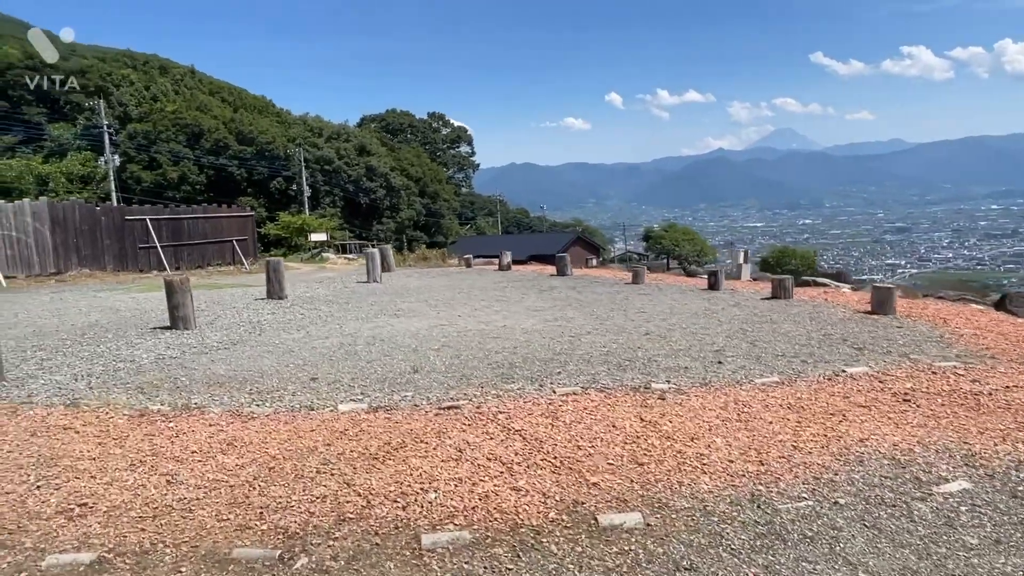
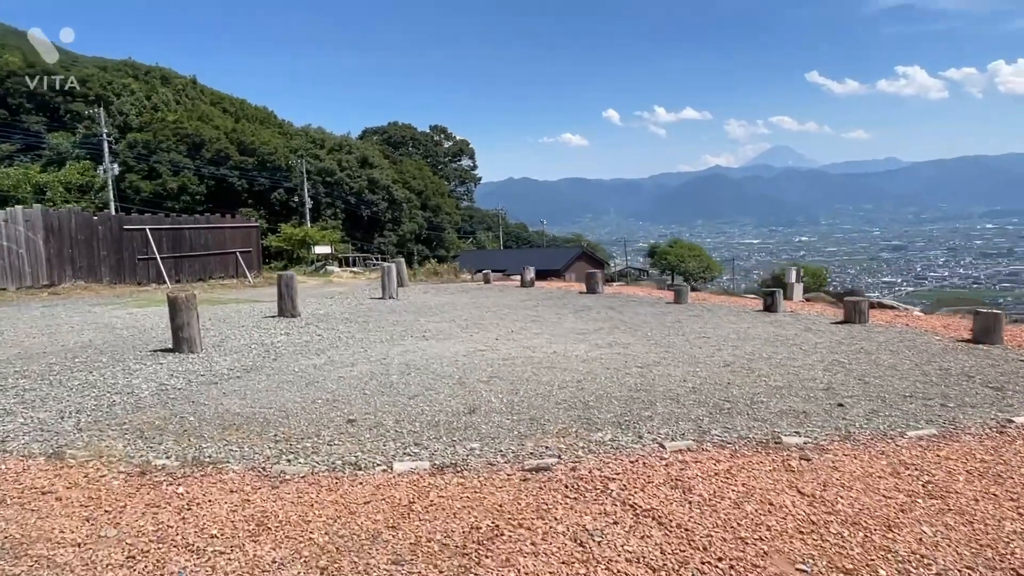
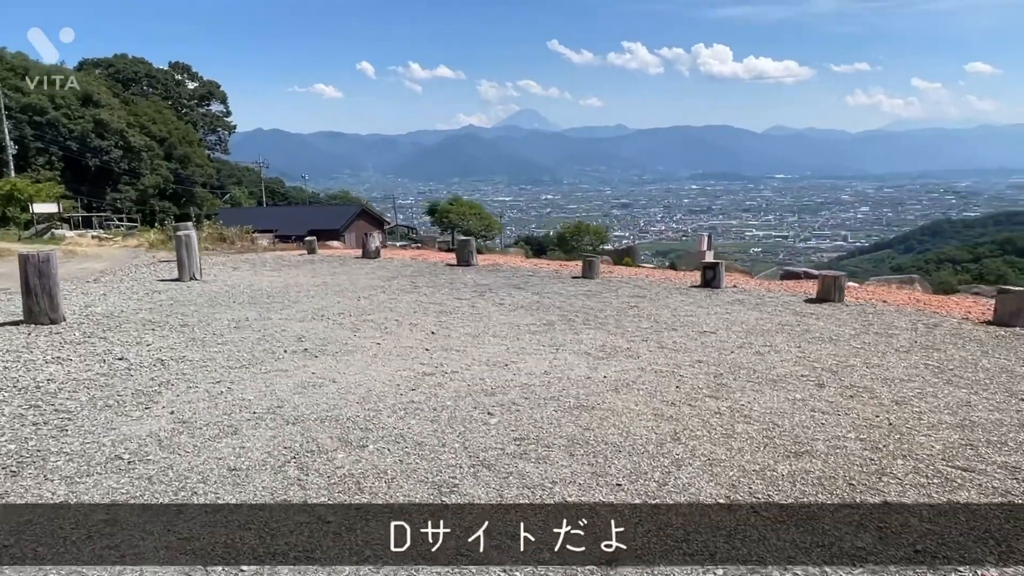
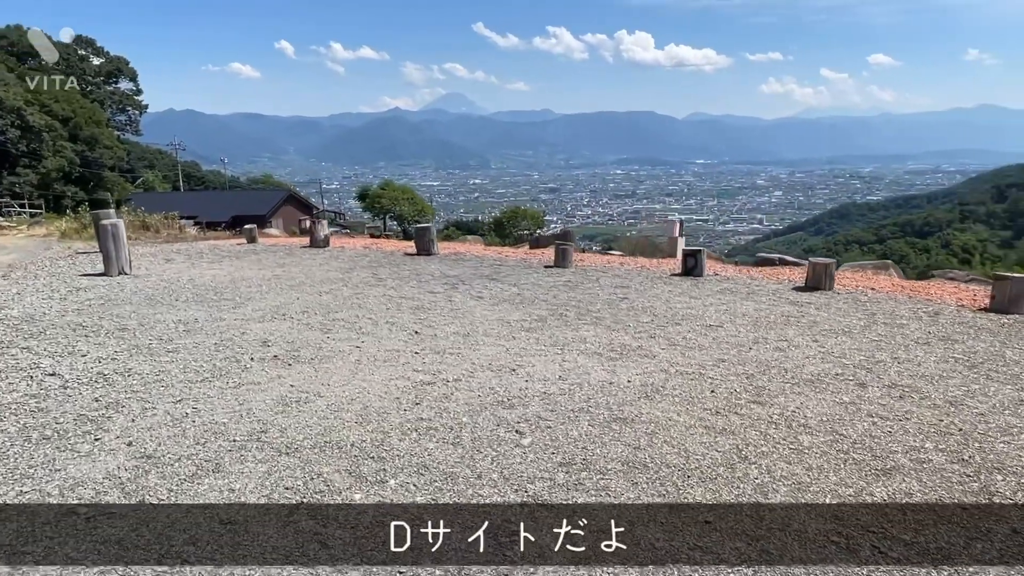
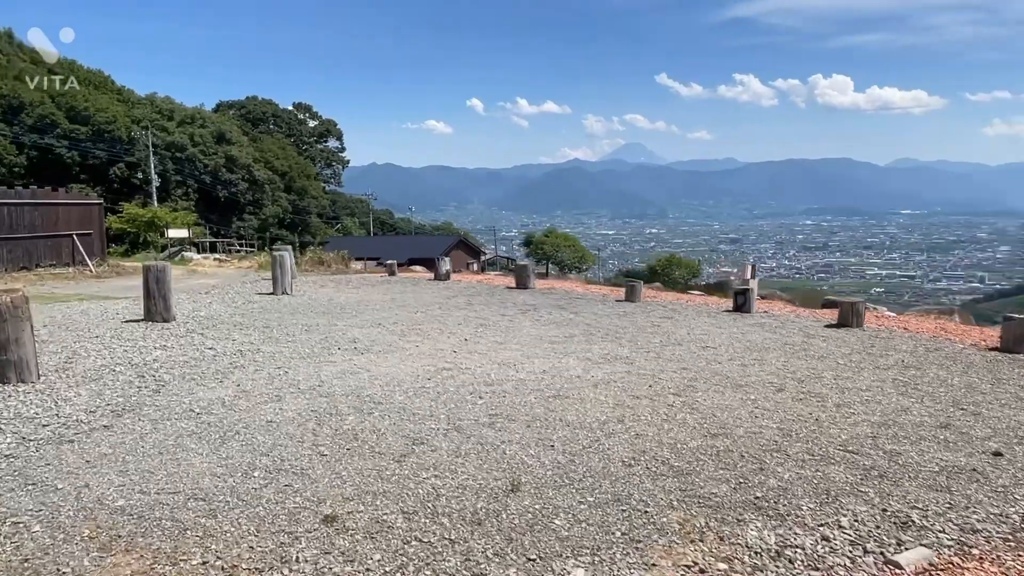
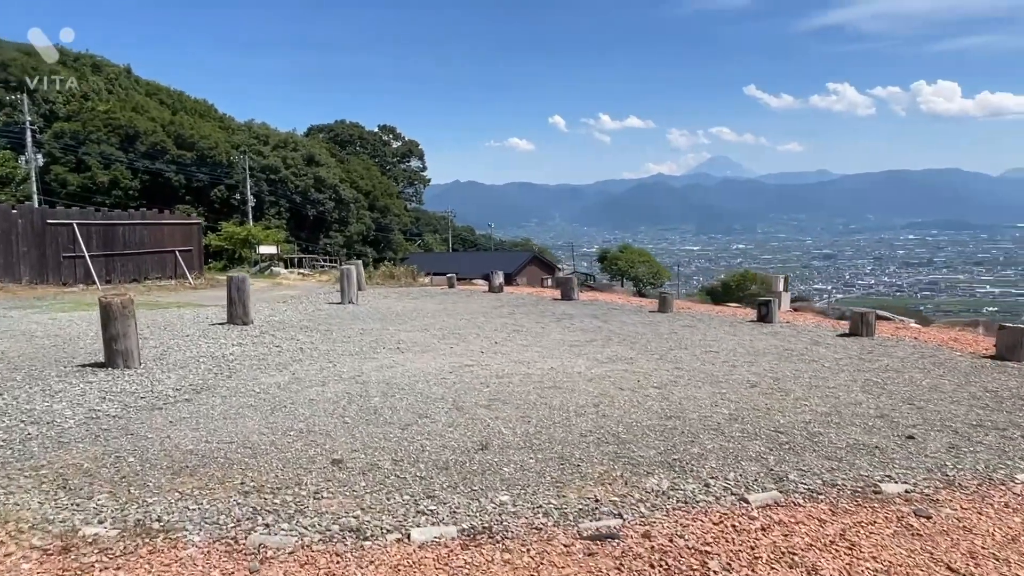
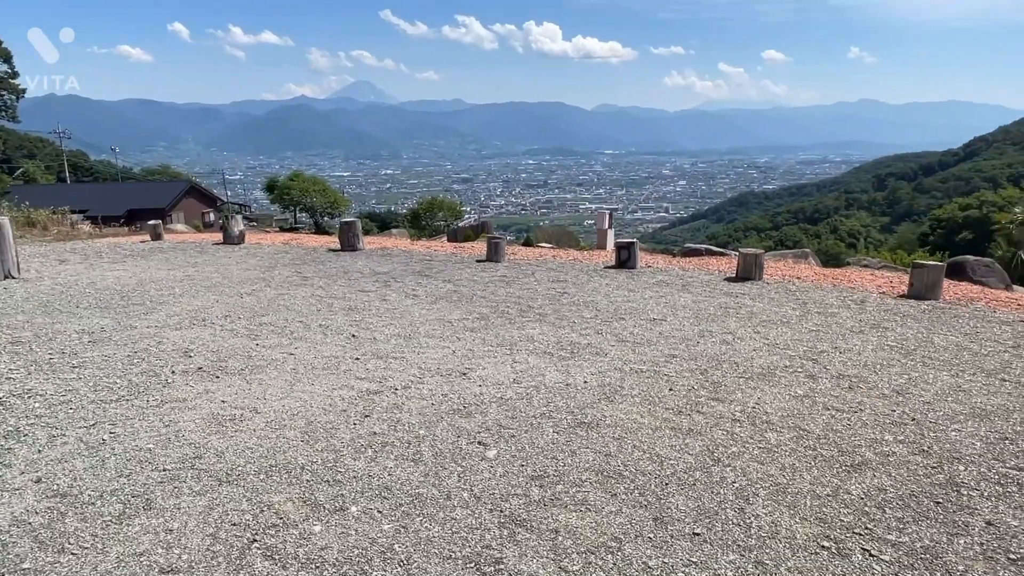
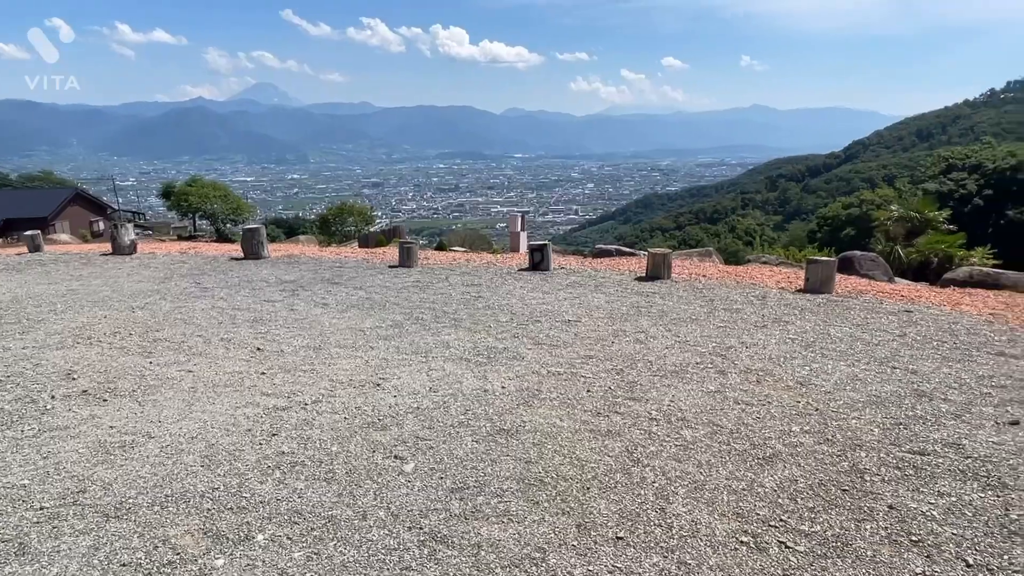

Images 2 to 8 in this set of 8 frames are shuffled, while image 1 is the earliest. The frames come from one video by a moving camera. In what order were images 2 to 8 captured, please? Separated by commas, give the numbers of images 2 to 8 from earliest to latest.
2, 6, 5, 3, 4, 7, 8
